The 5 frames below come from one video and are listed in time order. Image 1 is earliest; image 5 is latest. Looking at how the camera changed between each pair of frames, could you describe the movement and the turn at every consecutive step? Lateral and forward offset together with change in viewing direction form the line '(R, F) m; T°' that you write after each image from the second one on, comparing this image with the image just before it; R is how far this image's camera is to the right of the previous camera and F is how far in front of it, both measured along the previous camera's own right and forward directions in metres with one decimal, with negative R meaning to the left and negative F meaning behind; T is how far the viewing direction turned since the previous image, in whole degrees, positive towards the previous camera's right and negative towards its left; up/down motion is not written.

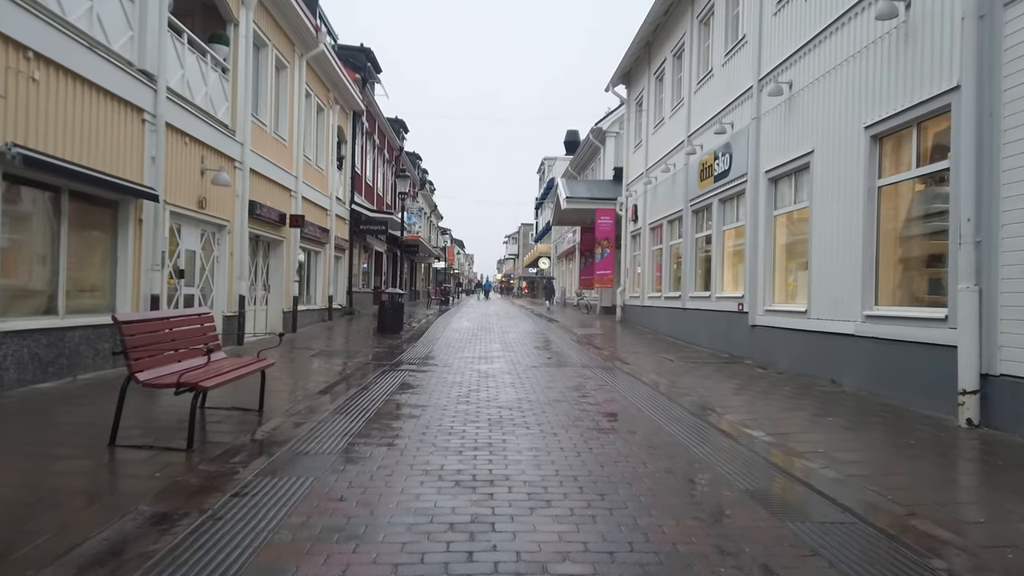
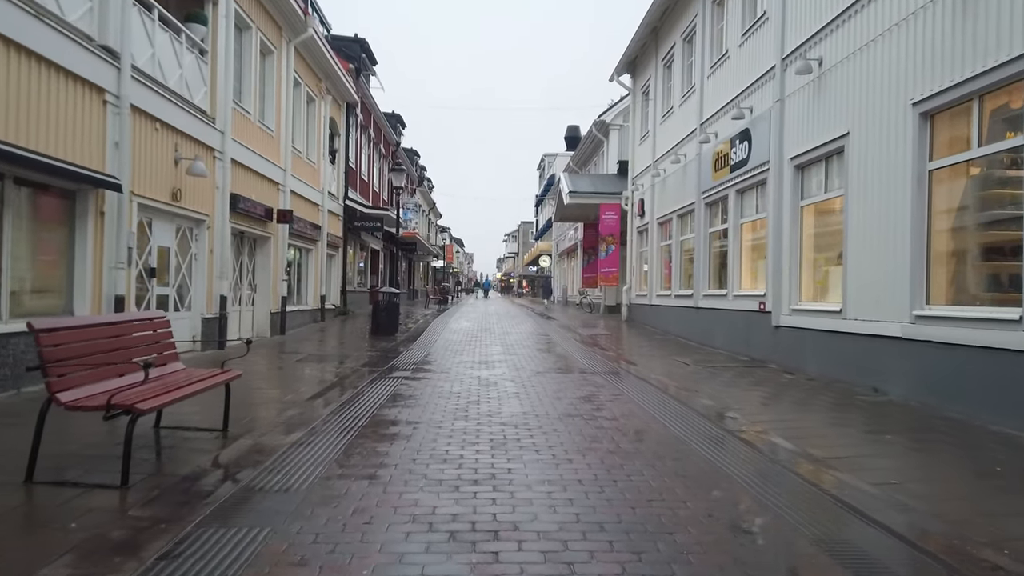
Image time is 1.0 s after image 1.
(0.0, +1.0) m; 0°
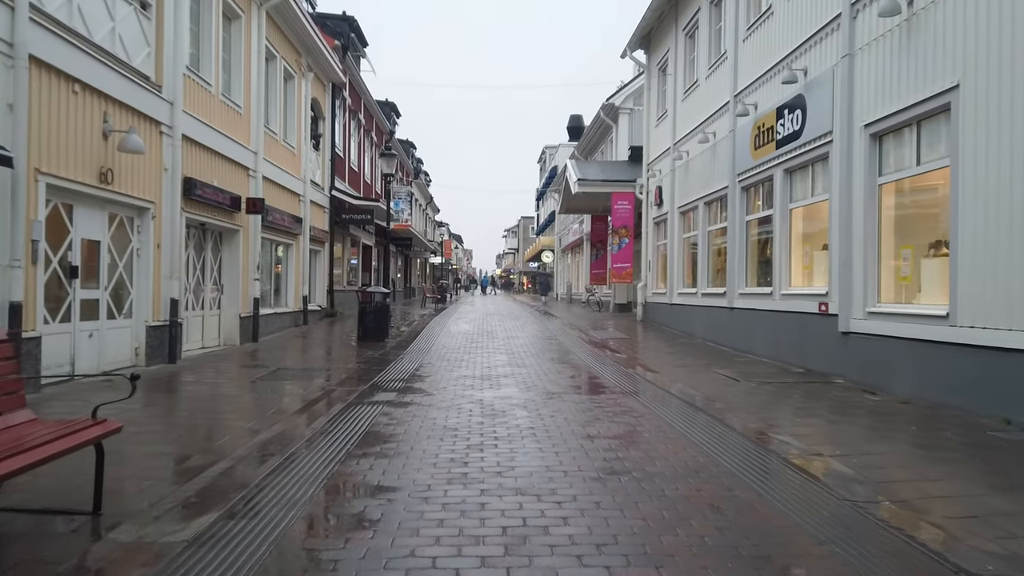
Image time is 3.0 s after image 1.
(-0.1, +2.0) m; 0°
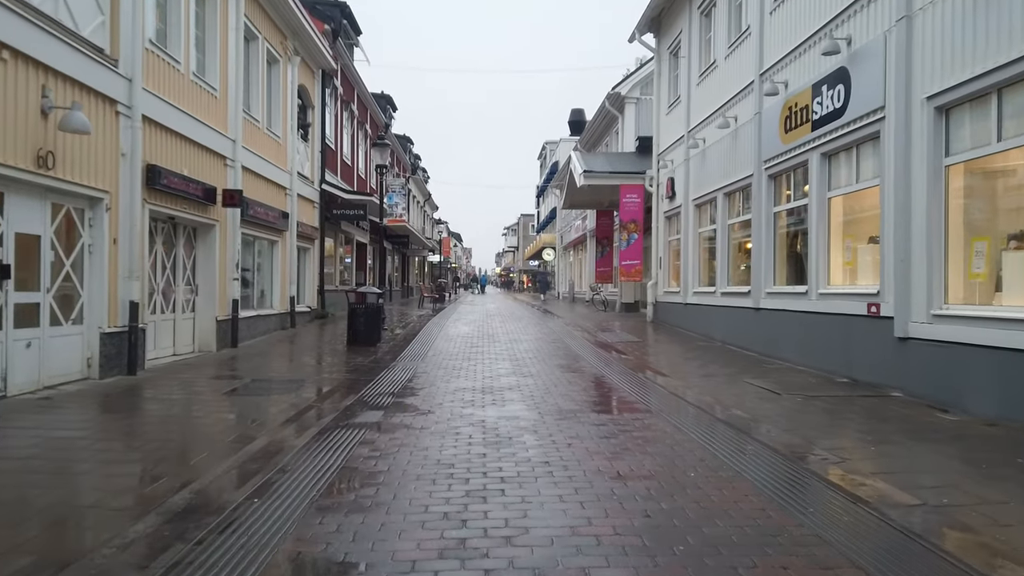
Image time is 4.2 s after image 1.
(-0.1, +1.2) m; 0°
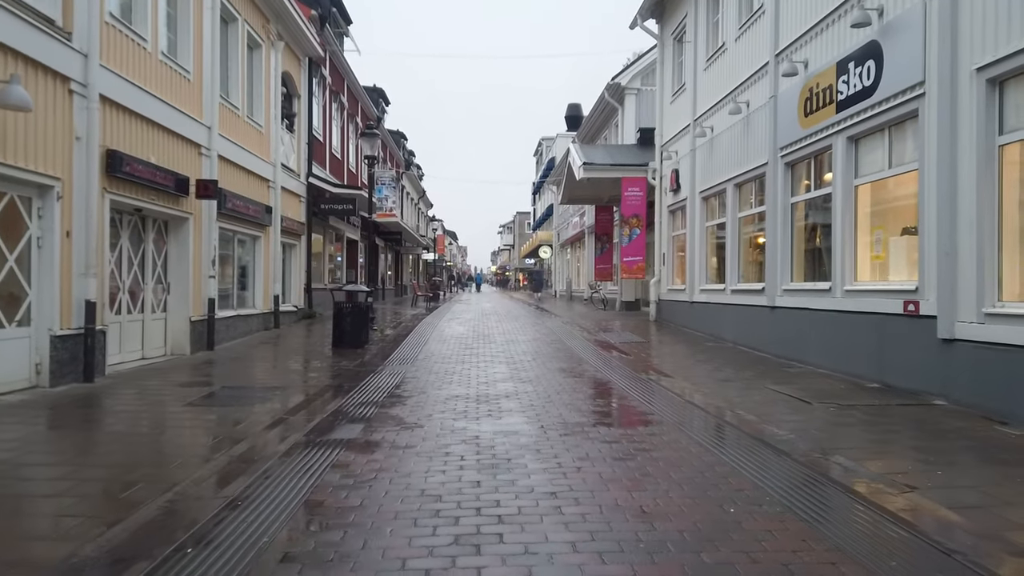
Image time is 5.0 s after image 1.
(0.0, +0.8) m; 0°
